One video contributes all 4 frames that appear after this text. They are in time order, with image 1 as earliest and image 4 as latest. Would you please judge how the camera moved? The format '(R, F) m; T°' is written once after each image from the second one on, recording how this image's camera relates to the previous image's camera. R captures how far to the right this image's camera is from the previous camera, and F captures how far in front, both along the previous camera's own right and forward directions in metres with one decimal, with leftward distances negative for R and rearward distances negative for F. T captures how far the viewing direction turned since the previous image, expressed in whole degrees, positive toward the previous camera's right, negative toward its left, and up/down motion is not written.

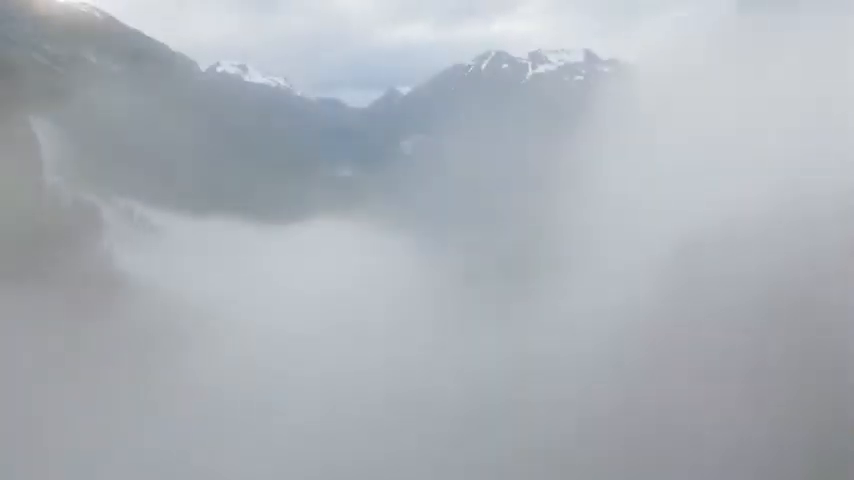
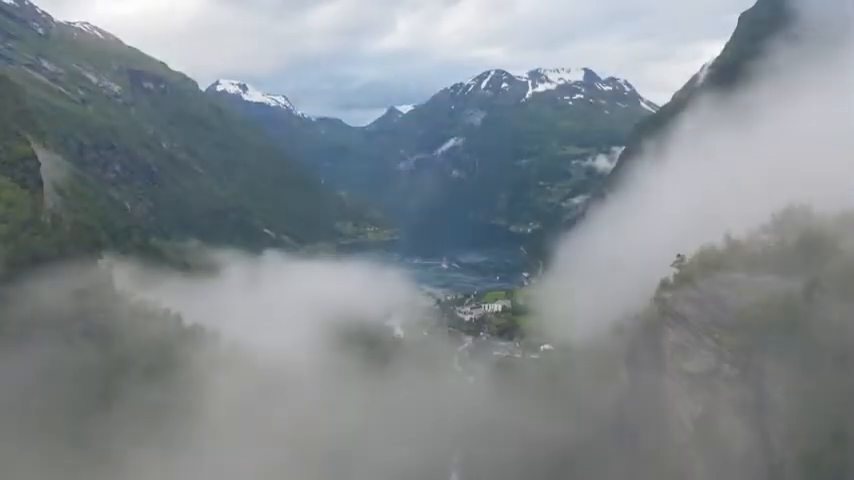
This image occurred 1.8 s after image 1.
(-0.7, +1.2) m; 0°
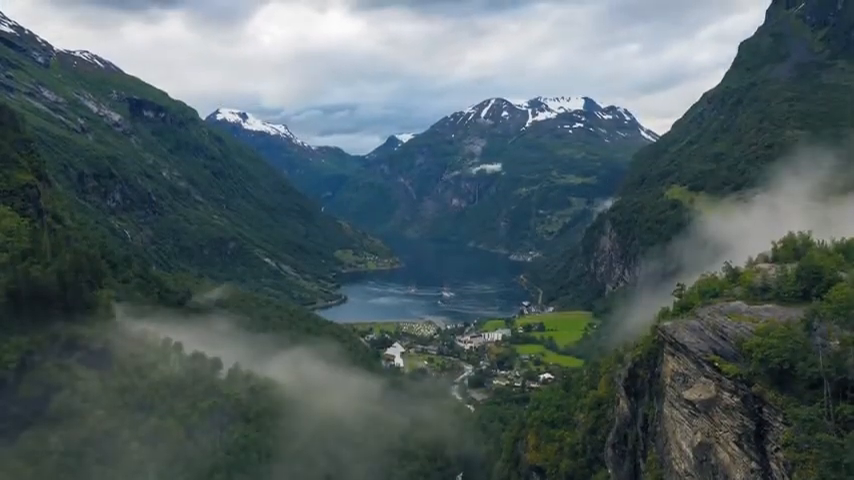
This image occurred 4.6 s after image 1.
(+0.3, +0.2) m; 0°
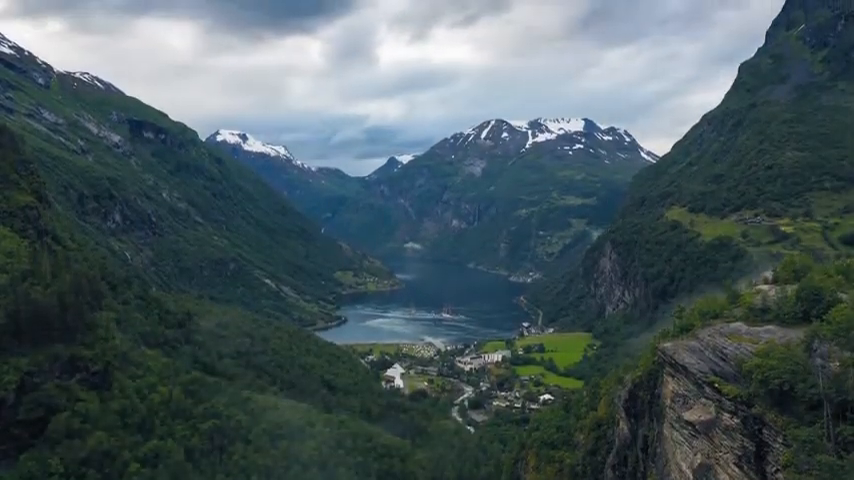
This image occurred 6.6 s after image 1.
(+0.2, 0.0) m; 0°
